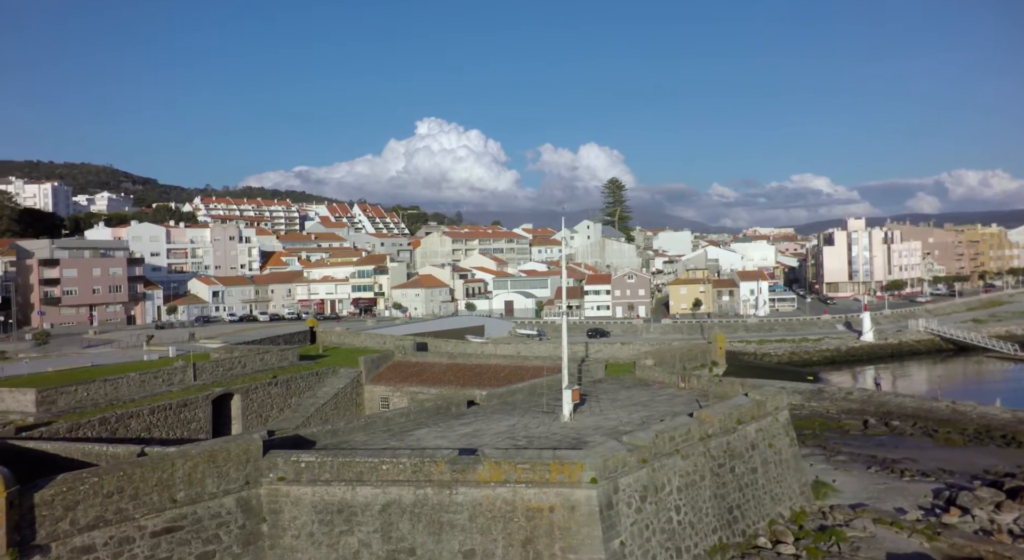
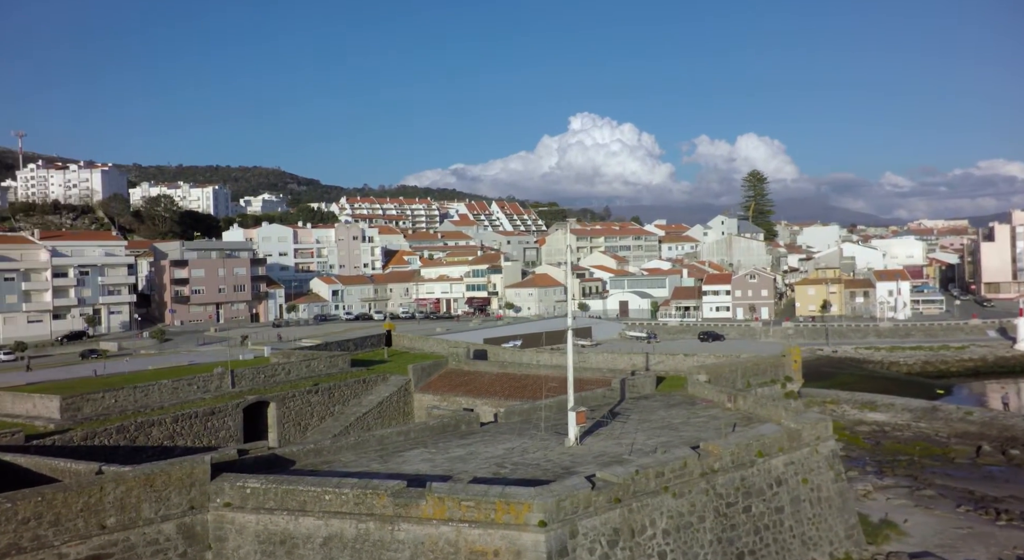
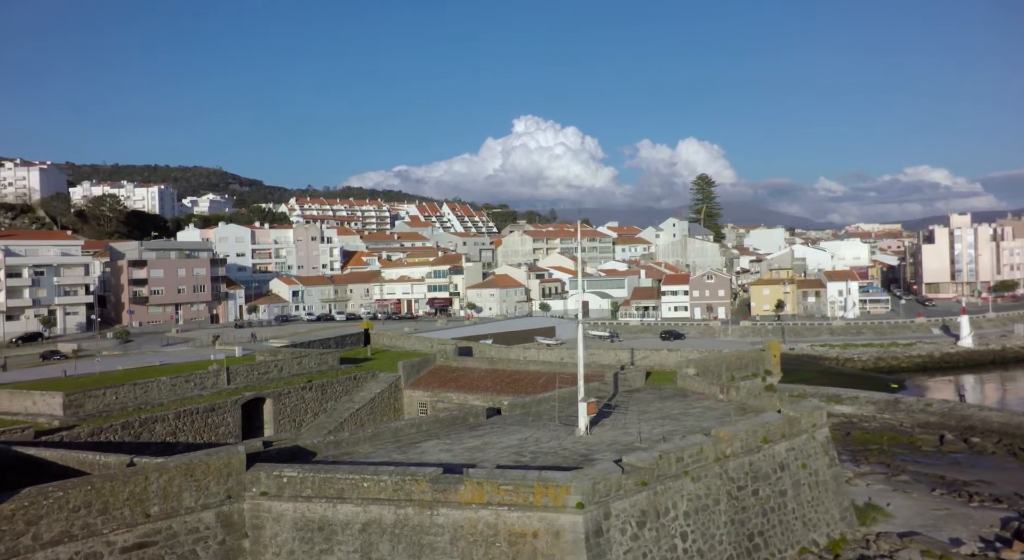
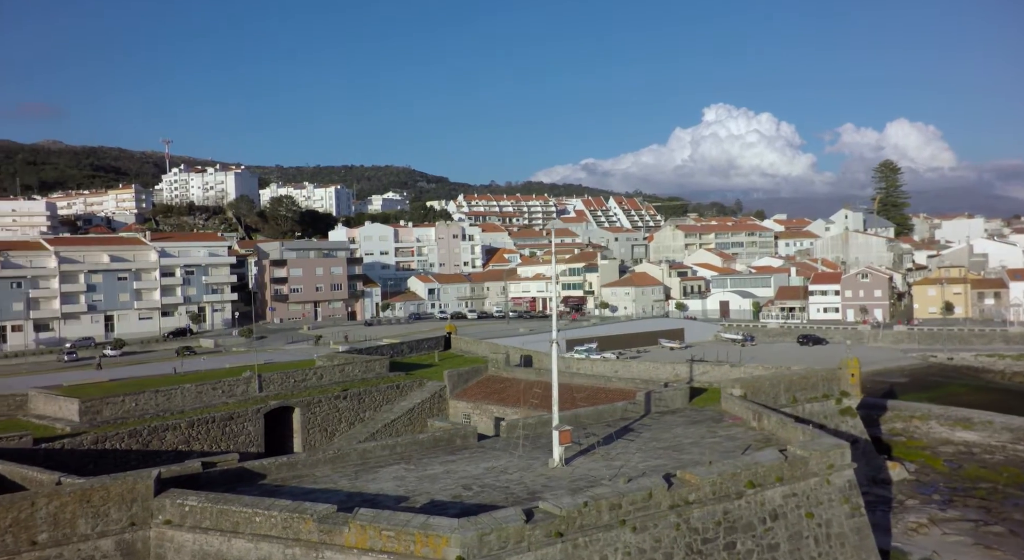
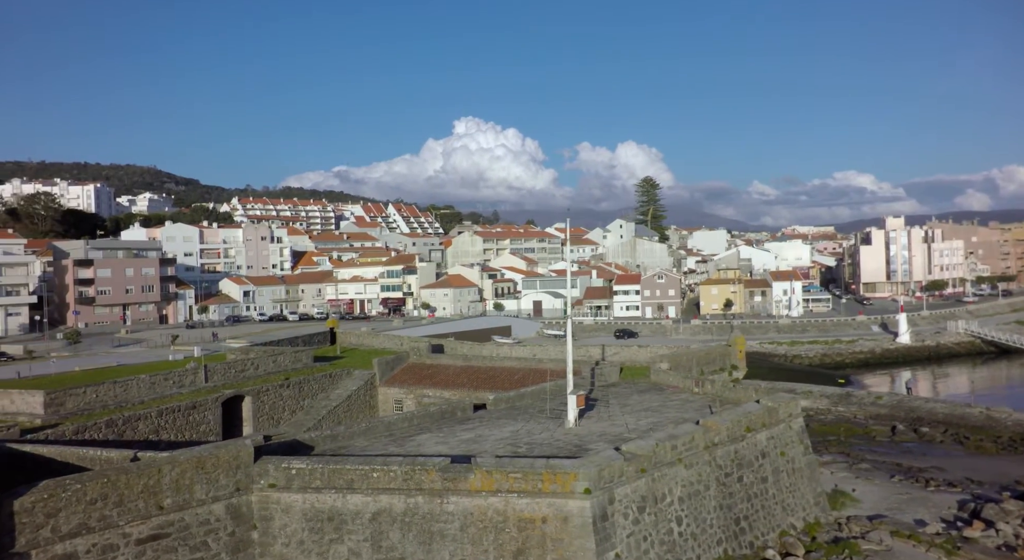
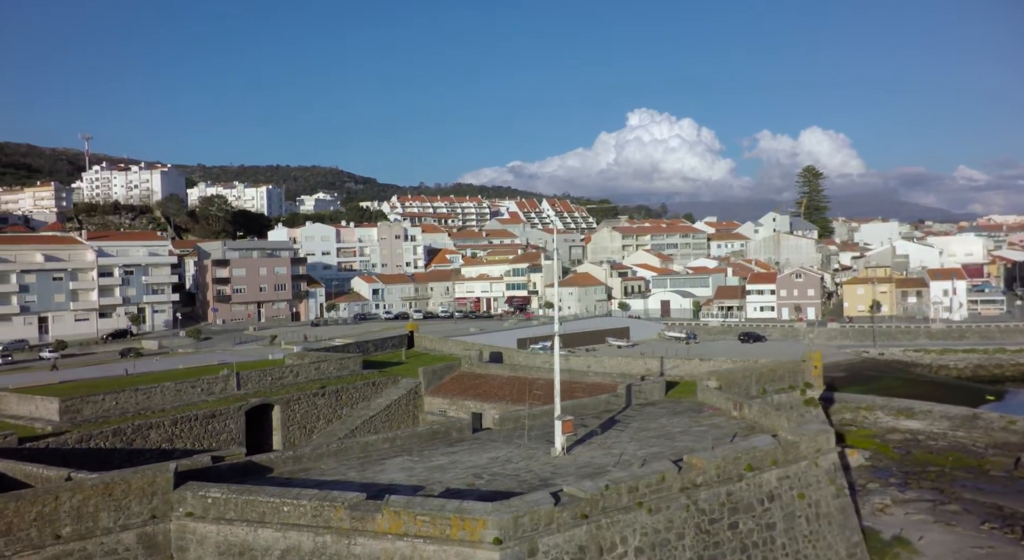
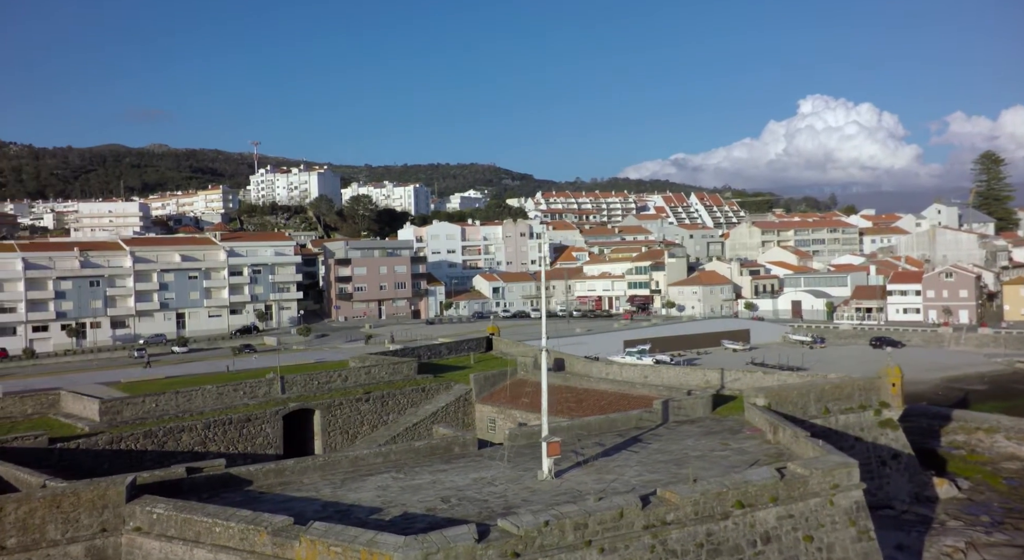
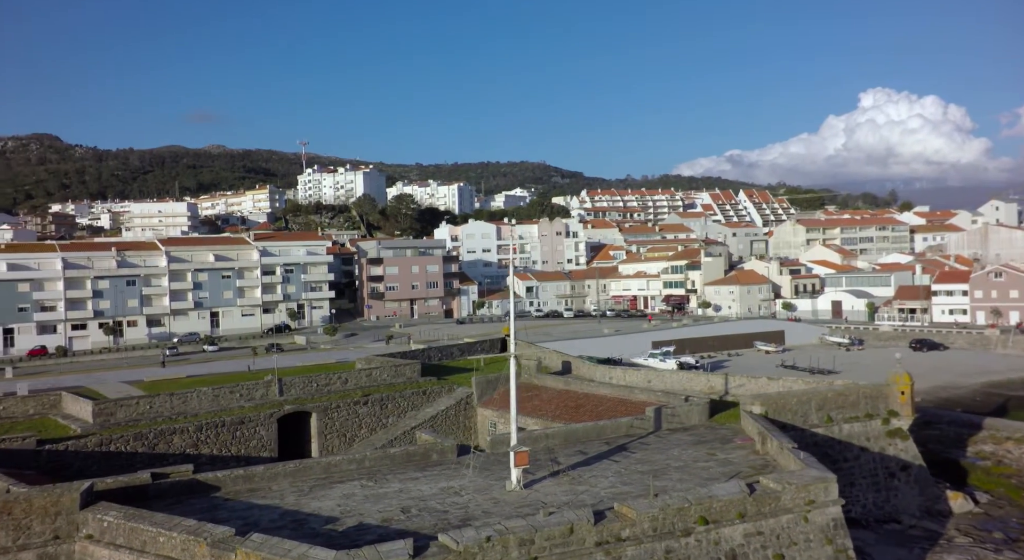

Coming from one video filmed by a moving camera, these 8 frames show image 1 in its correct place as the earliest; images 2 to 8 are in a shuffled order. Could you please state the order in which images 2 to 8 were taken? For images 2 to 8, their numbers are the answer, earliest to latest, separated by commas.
5, 3, 2, 6, 4, 7, 8
